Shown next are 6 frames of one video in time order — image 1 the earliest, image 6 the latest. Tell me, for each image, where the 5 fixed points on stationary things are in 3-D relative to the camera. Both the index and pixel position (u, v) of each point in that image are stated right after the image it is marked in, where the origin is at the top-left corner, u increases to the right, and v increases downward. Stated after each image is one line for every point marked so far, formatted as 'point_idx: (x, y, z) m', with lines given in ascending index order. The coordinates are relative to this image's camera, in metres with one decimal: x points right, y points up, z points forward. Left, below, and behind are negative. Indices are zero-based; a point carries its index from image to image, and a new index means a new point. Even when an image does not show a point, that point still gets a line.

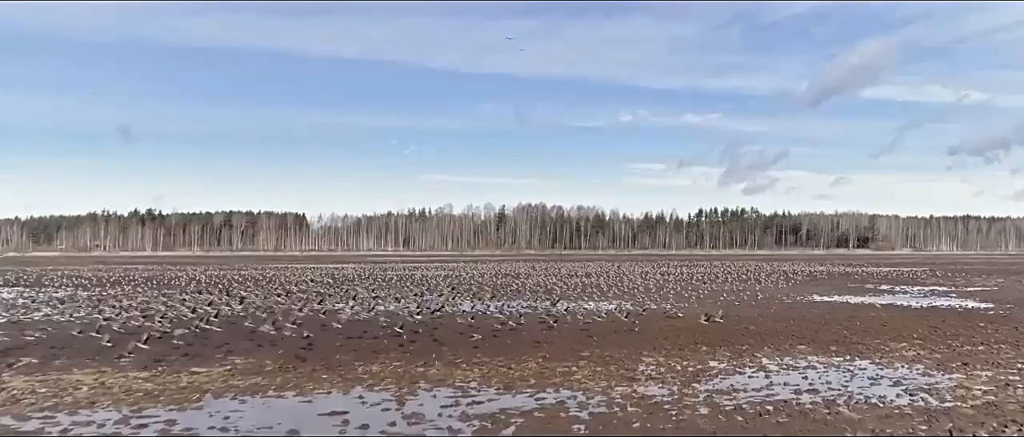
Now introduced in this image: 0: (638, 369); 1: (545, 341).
0: (+2.5, -3.1, +14.3) m
1: (+0.8, -3.1, +17.7) m
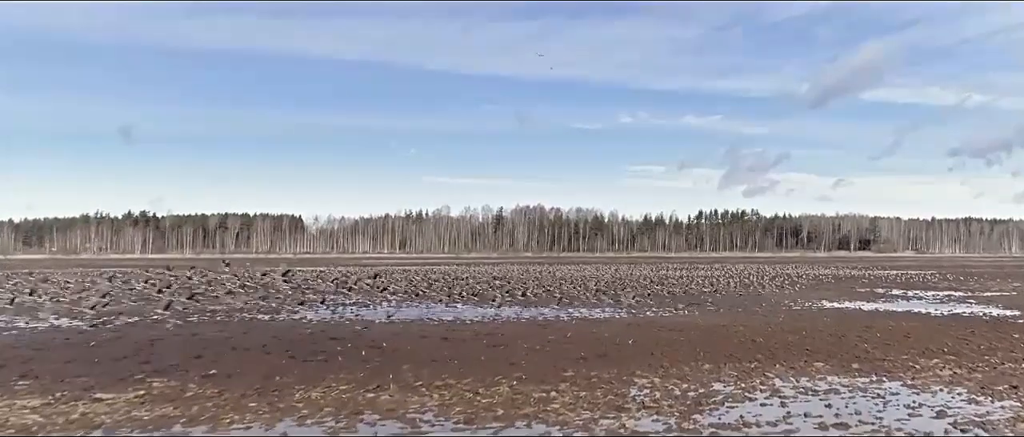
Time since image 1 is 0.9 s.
0: (+2.0, -3.0, +12.0) m
1: (+0.3, -3.0, +15.5) m
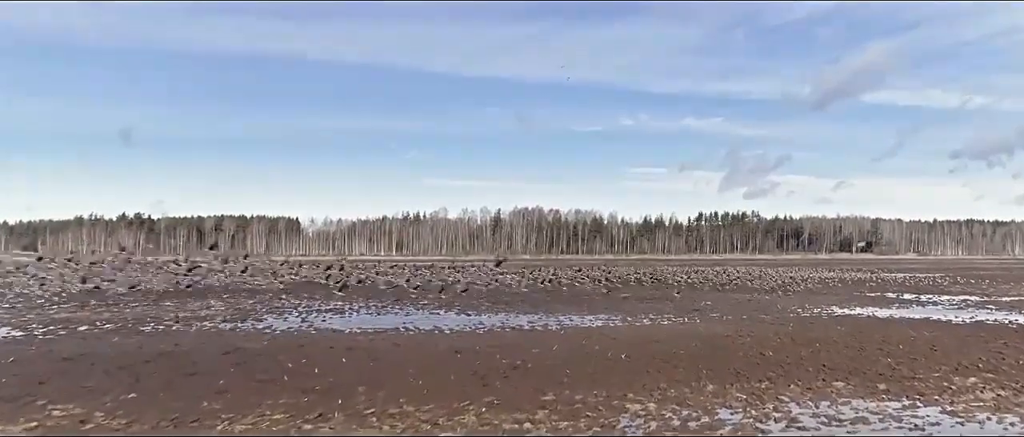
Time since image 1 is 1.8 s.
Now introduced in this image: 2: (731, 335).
0: (+1.5, -3.0, +10.1) m
1: (-0.2, -3.0, +13.5) m
2: (+5.9, -3.1, +19.0) m
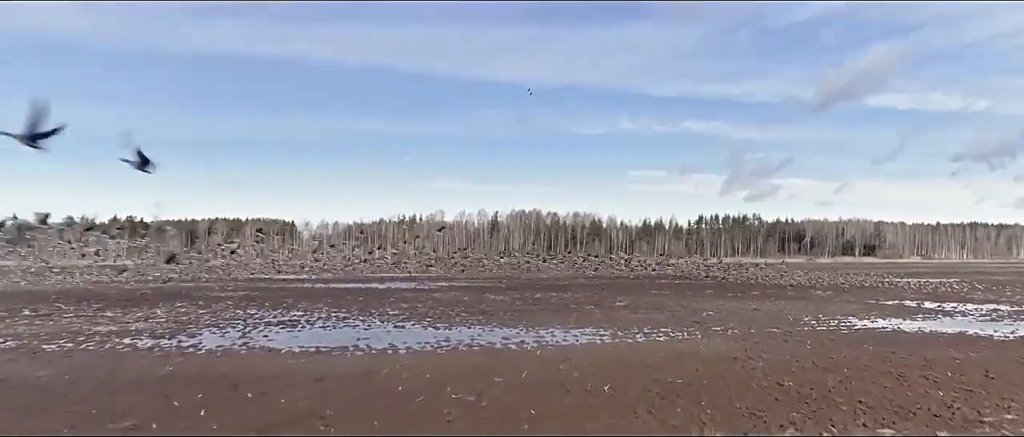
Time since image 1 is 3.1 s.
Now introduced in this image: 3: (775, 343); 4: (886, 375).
0: (+0.7, -2.9, +6.9) m
1: (-1.0, -2.9, +10.4) m
2: (+5.1, -3.1, +15.9) m
3: (+6.9, -3.2, +18.3) m
4: (+7.3, -3.0, +13.7) m
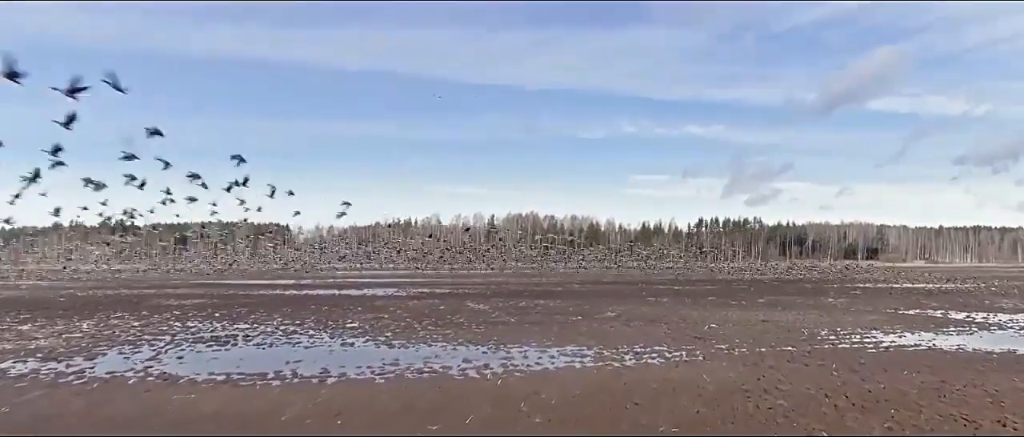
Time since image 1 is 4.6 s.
0: (-0.1, -2.8, +3.6) m
1: (-1.9, -2.8, +7.1) m
2: (+4.3, -3.0, +12.6) m
3: (+6.0, -3.1, +14.9) m
4: (+6.4, -3.0, +10.4) m
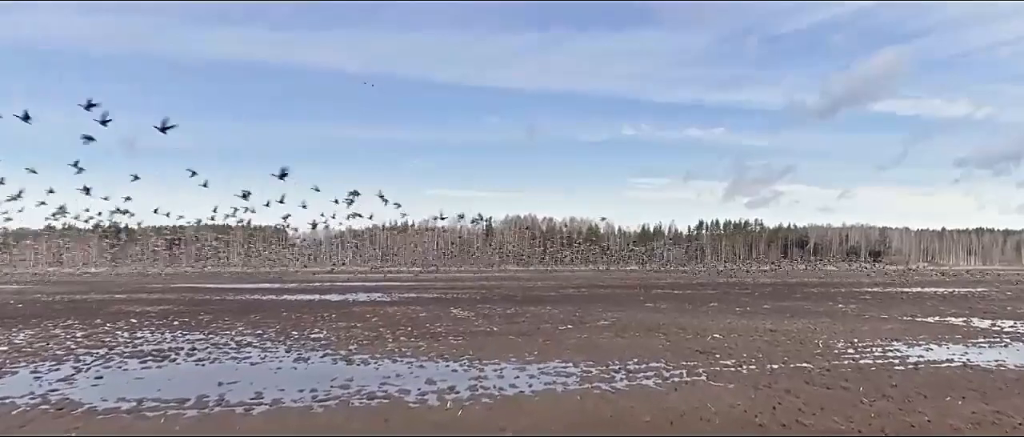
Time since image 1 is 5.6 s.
0: (-0.7, -2.7, +1.3) m
1: (-2.4, -2.8, +4.8) m
2: (+3.7, -3.0, +10.2) m
3: (+5.4, -3.1, +12.6) m
4: (+5.9, -2.9, +8.1) m
